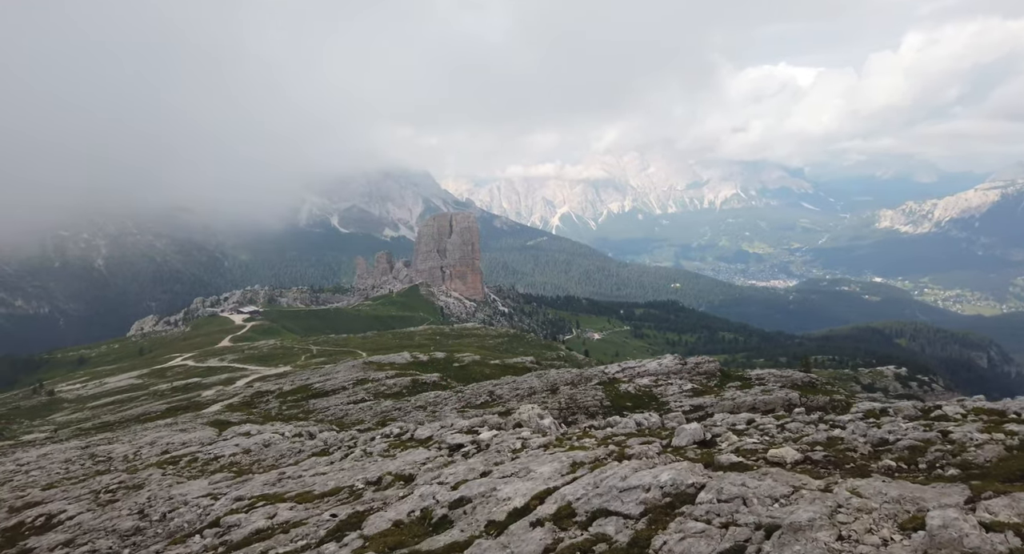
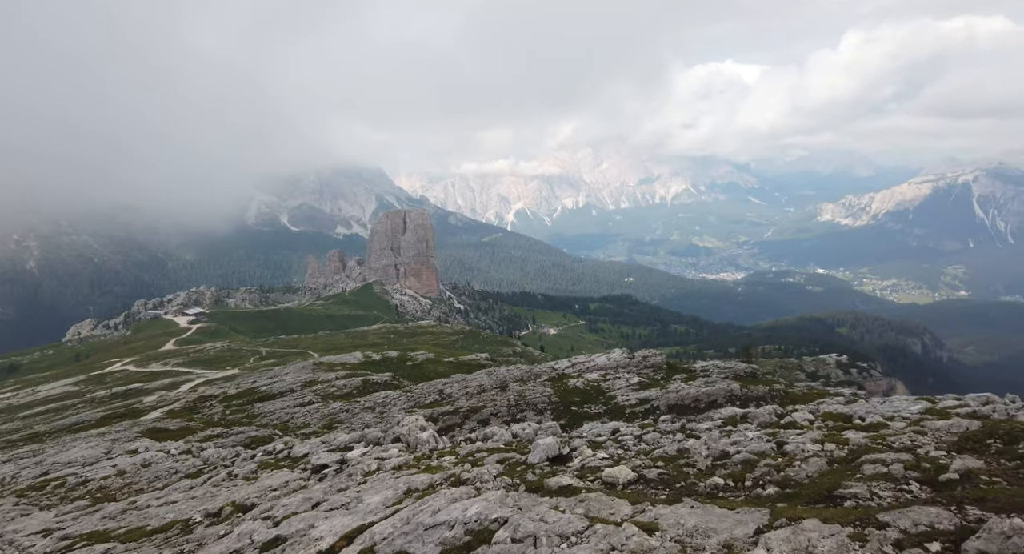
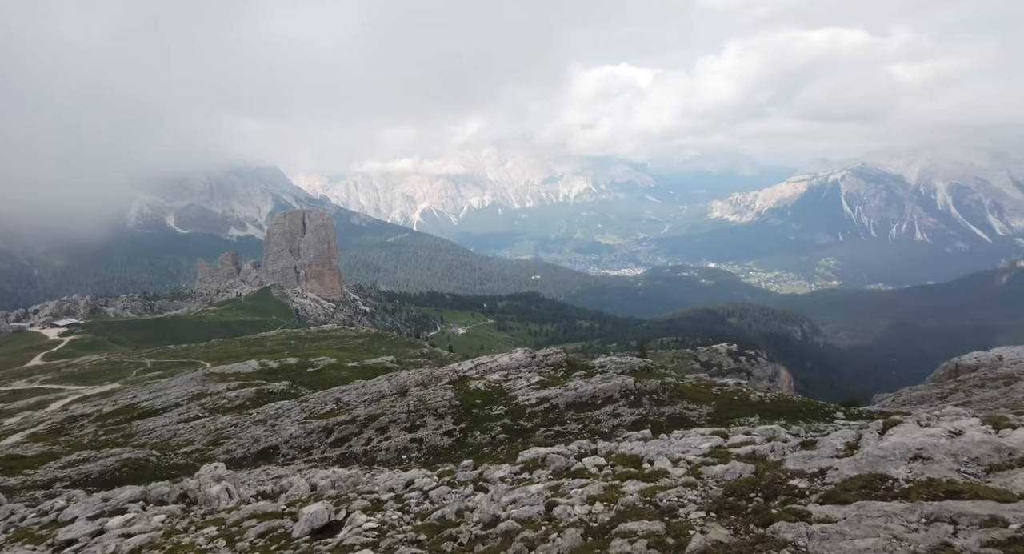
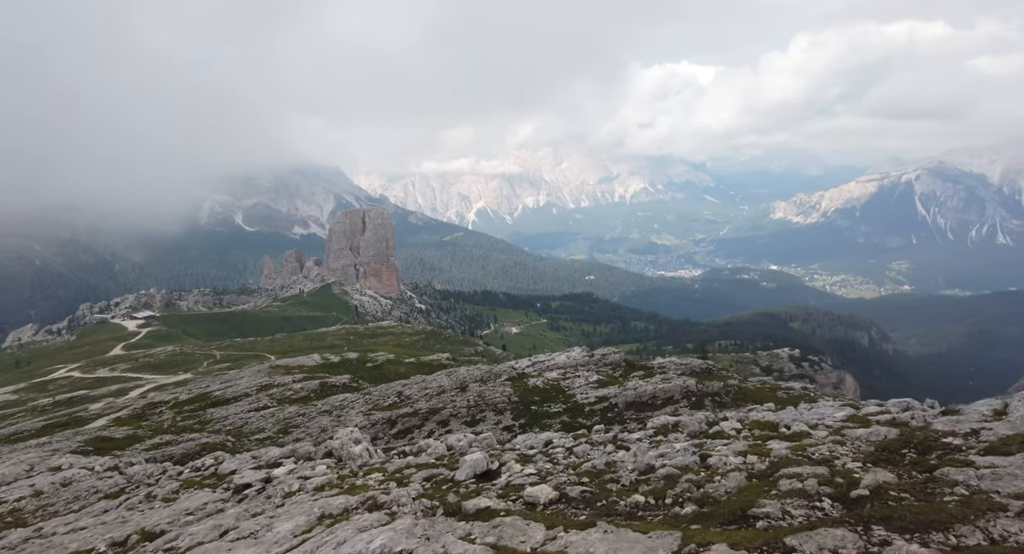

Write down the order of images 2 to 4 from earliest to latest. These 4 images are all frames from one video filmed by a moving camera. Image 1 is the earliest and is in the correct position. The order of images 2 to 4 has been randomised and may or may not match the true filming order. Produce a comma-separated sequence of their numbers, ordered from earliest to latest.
2, 4, 3
